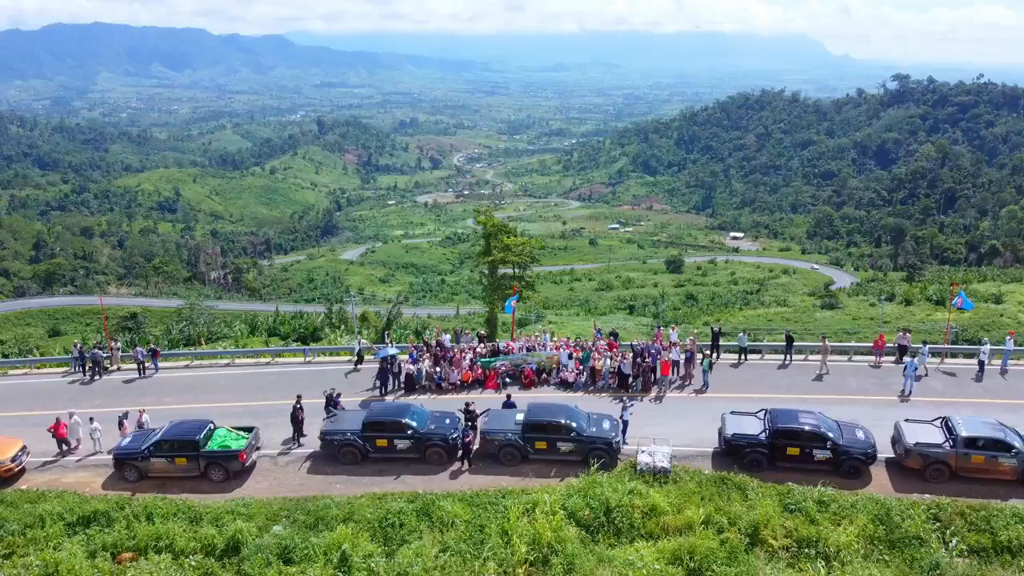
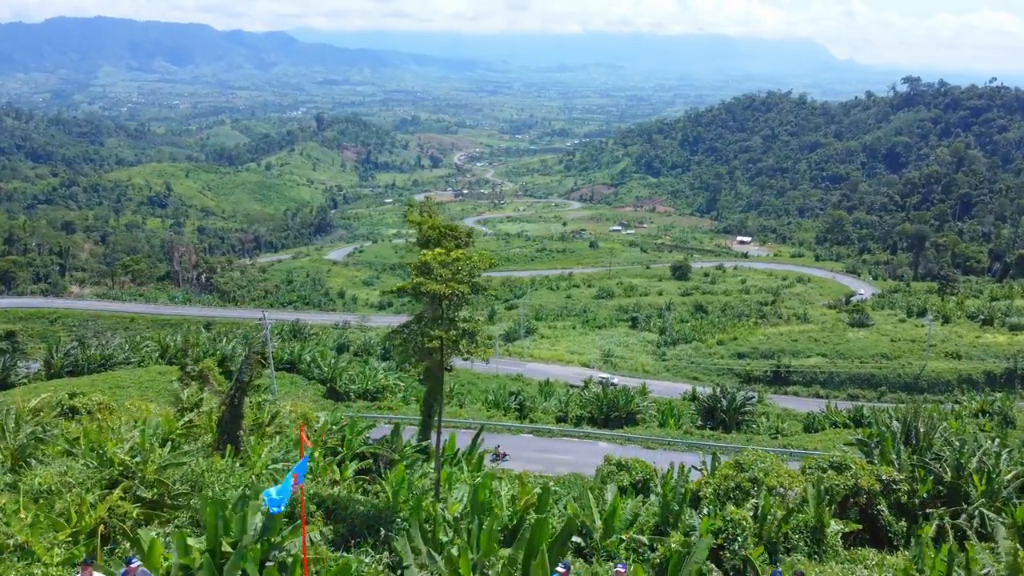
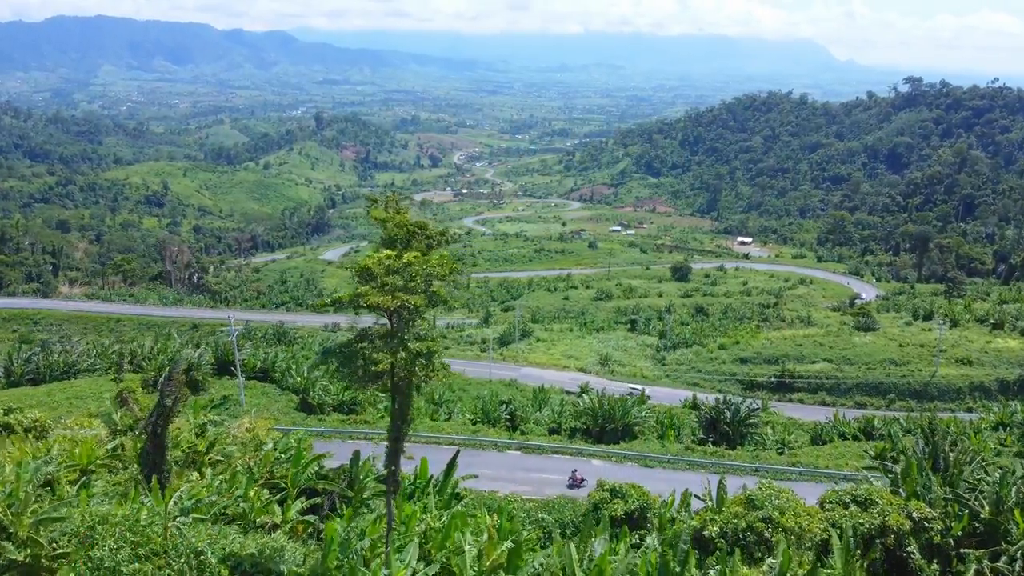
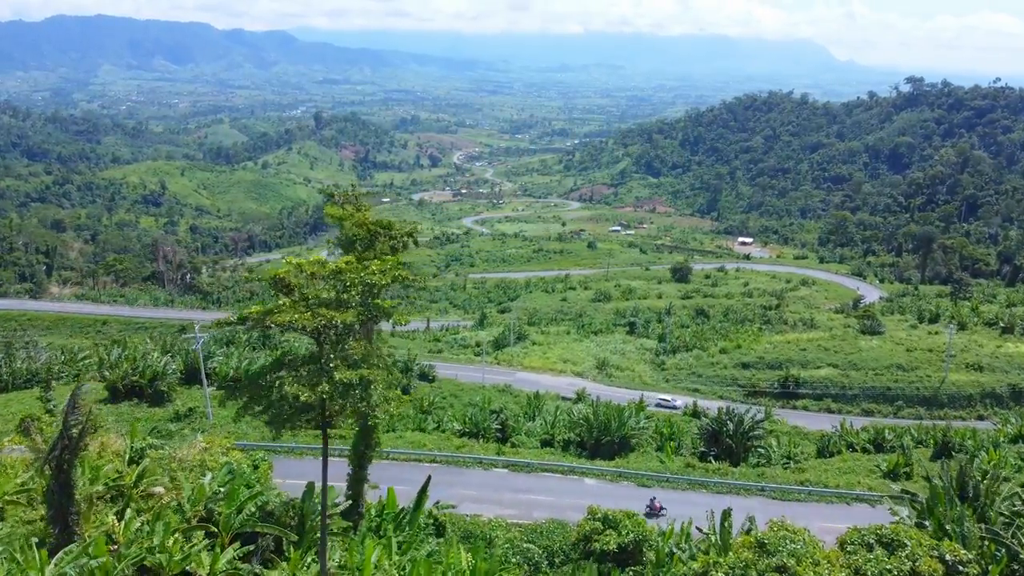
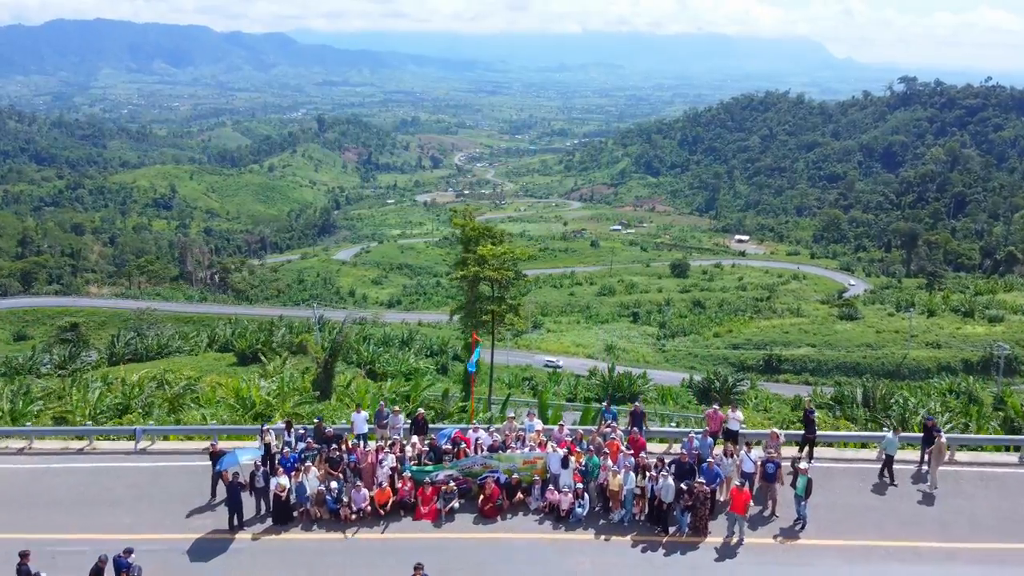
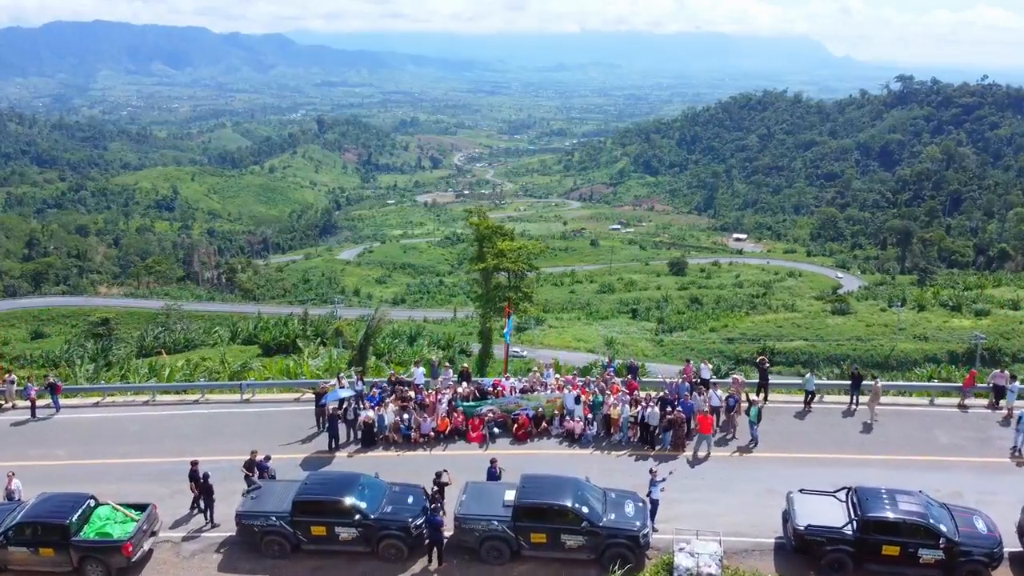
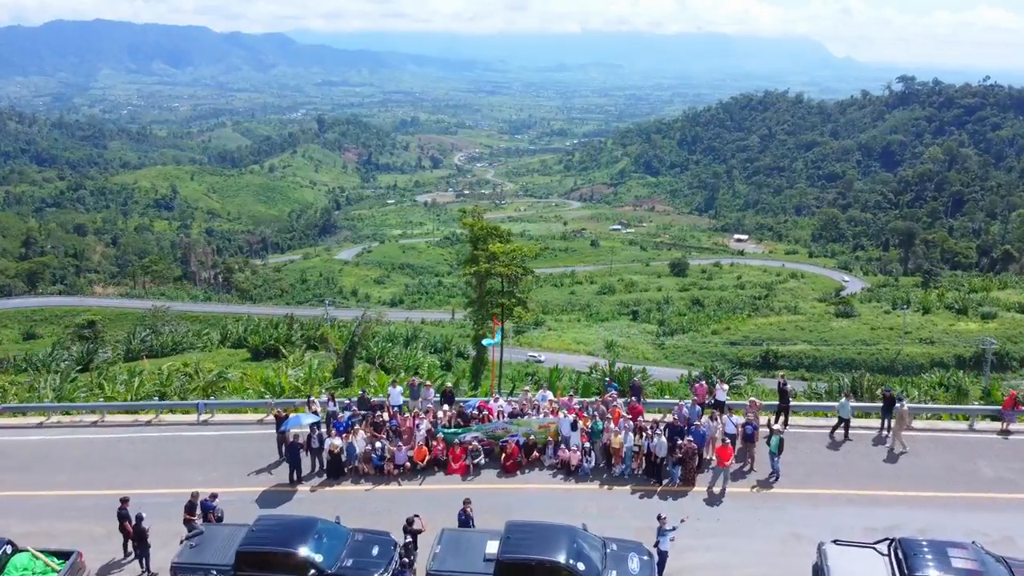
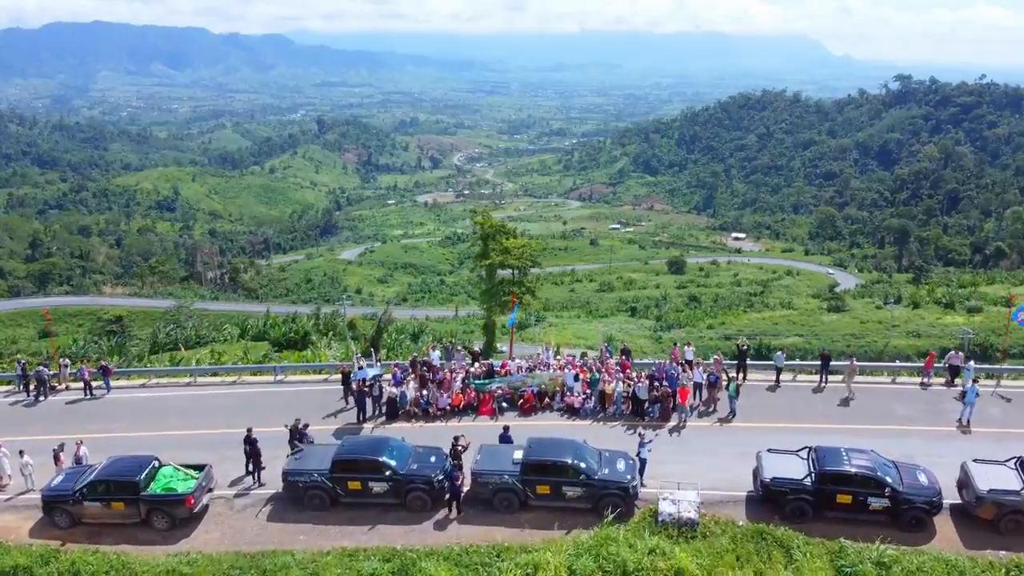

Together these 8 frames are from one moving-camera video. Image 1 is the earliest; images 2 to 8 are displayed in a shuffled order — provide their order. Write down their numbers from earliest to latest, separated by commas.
8, 6, 7, 5, 2, 3, 4
